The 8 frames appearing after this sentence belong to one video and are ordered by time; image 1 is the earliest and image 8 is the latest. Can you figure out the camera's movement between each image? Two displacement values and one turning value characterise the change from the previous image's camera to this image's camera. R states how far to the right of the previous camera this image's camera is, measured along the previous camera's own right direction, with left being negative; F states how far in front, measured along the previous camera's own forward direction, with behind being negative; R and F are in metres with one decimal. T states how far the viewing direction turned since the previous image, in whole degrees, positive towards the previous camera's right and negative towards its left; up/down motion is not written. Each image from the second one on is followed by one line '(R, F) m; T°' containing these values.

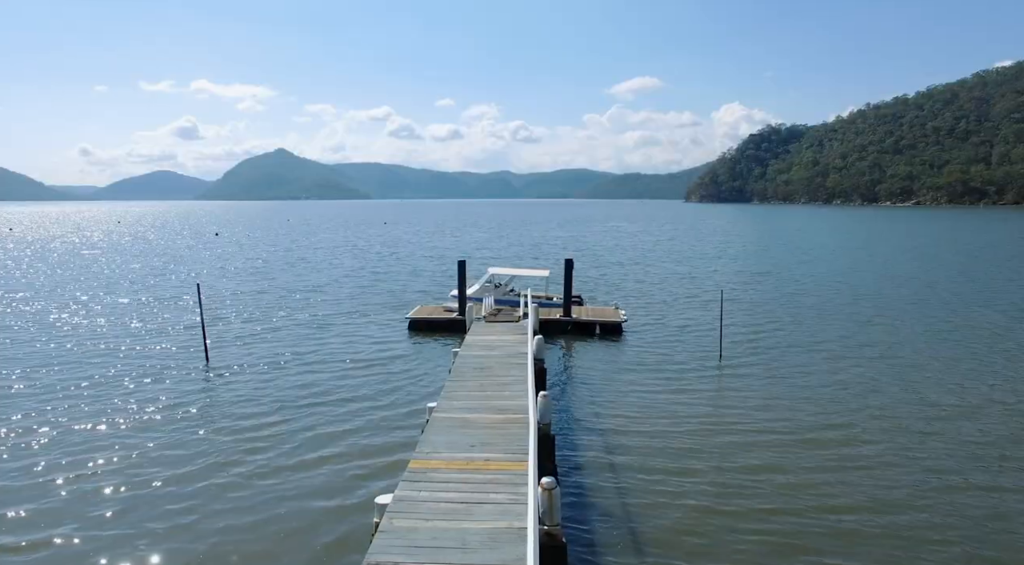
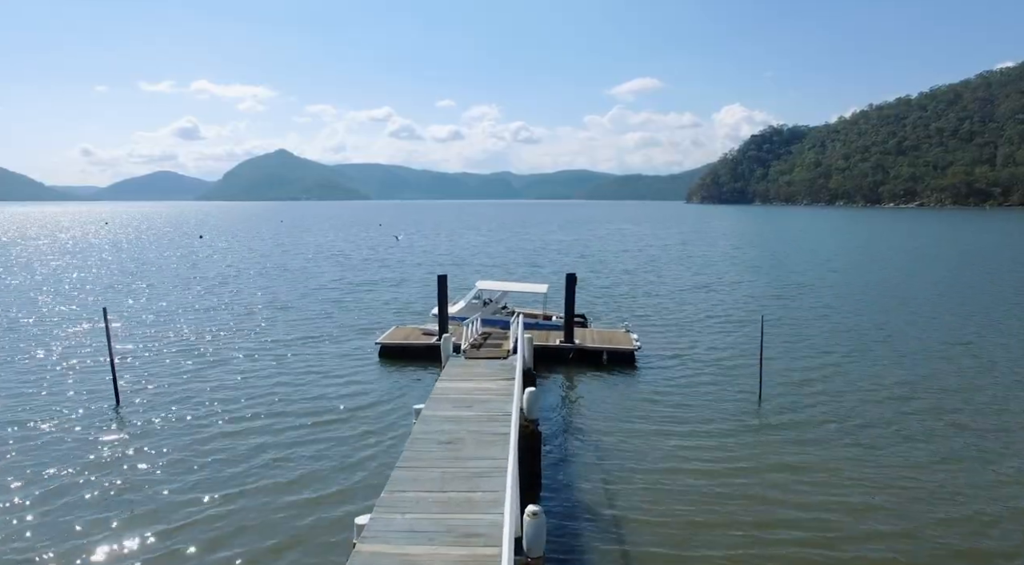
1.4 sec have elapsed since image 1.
(+0.4, +5.1) m; 0°
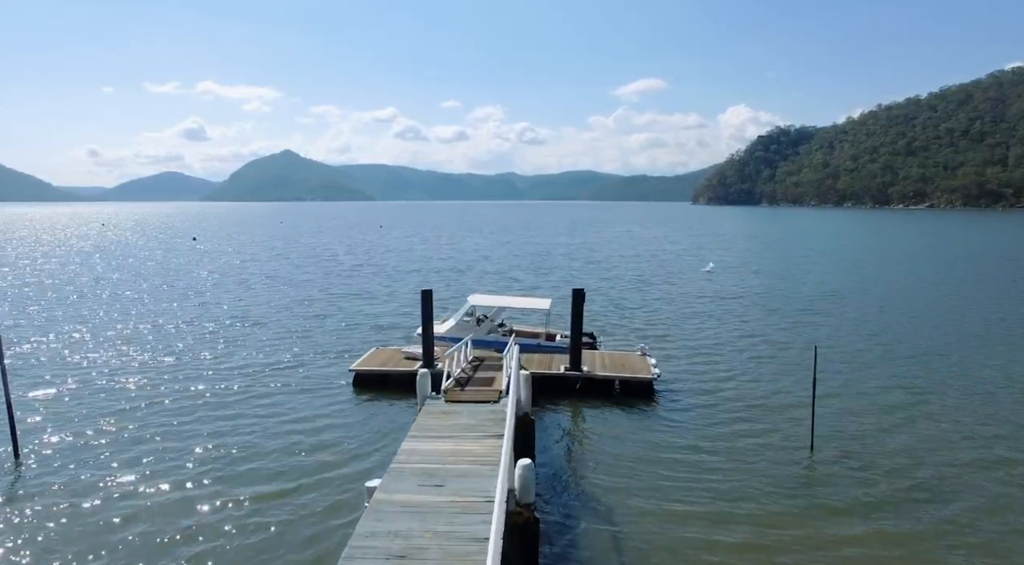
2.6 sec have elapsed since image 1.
(+0.3, +3.9) m; 0°
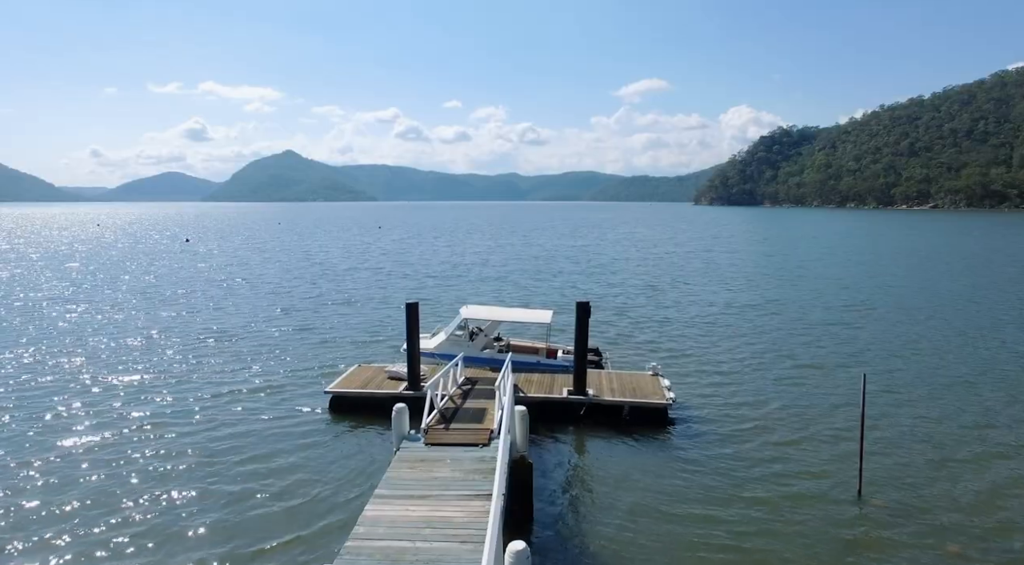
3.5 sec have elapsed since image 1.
(+0.2, +2.5) m; 0°
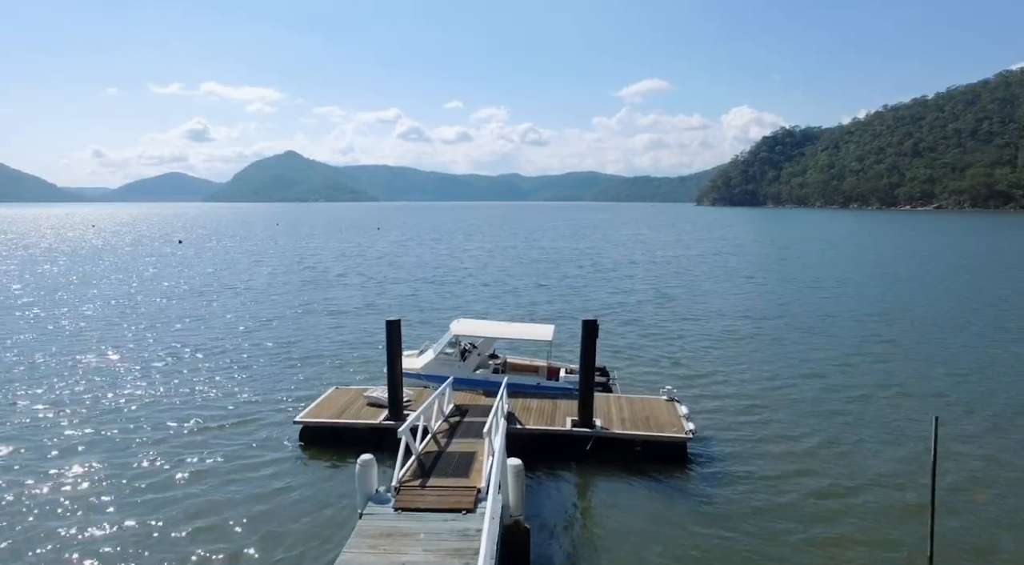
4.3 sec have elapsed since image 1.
(+0.1, +2.5) m; 0°
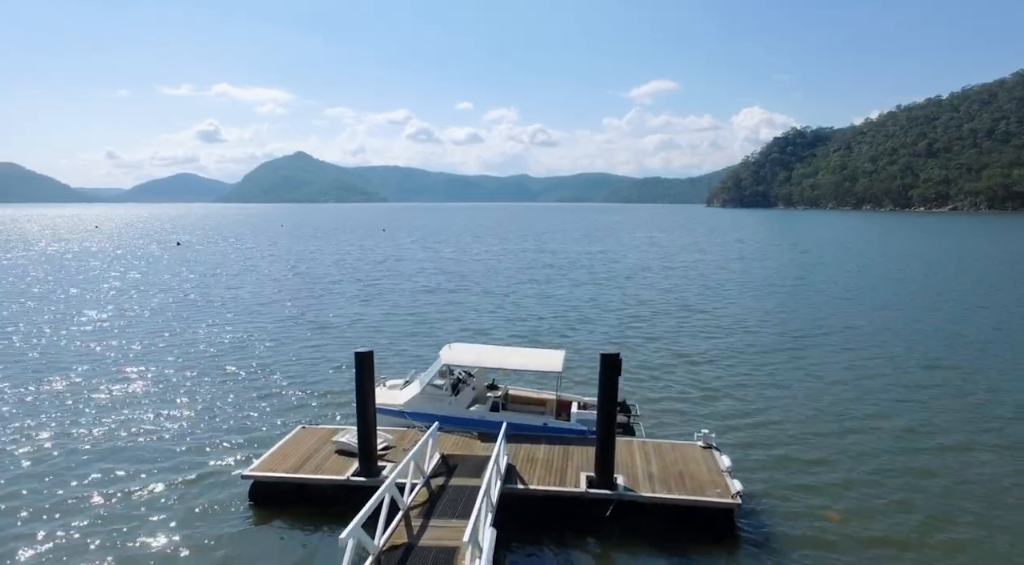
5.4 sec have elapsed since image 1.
(+0.2, +3.5) m; -1°
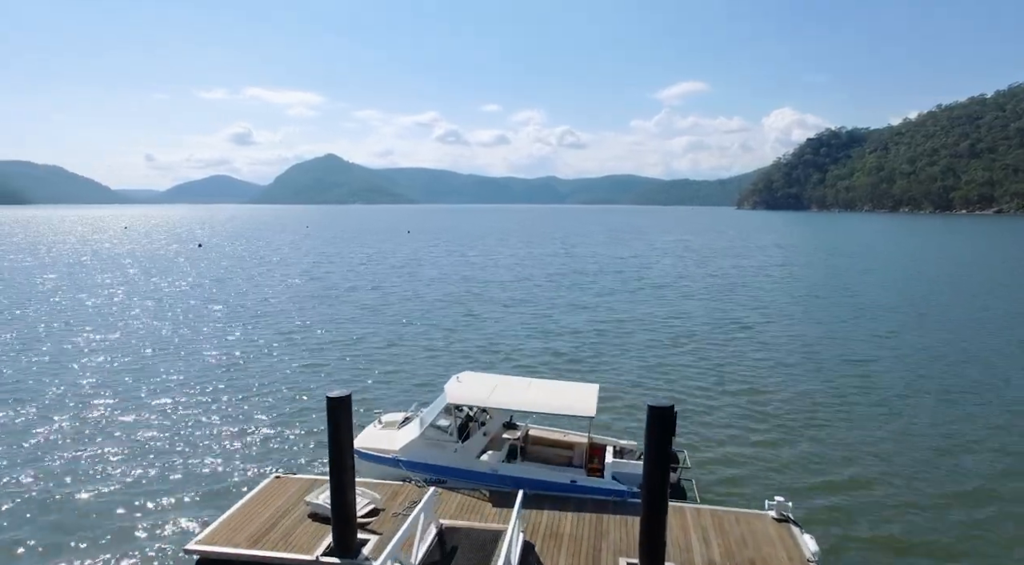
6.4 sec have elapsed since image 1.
(+0.1, +3.3) m; -2°
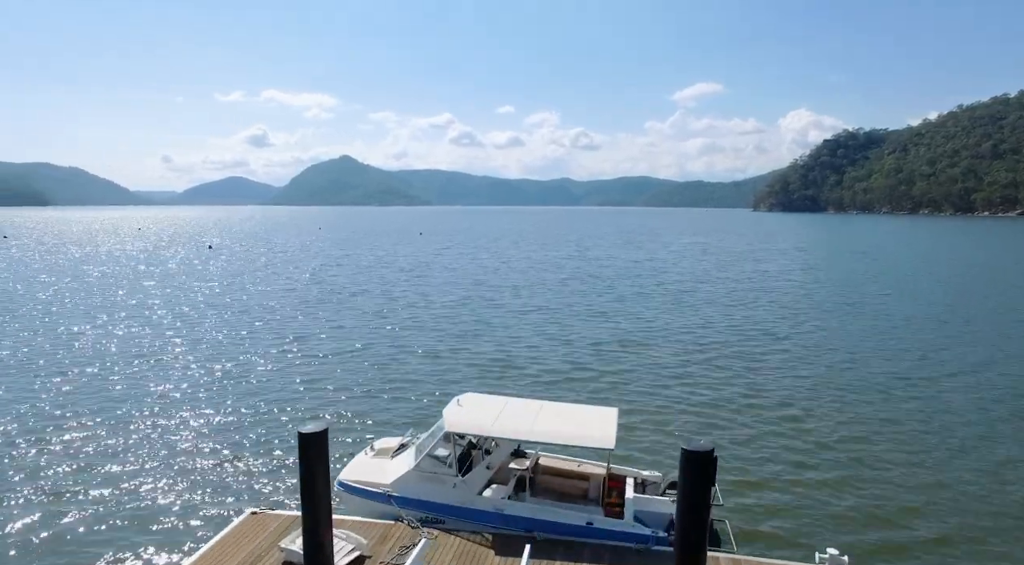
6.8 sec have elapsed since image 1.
(+0.1, +1.7) m; -1°
